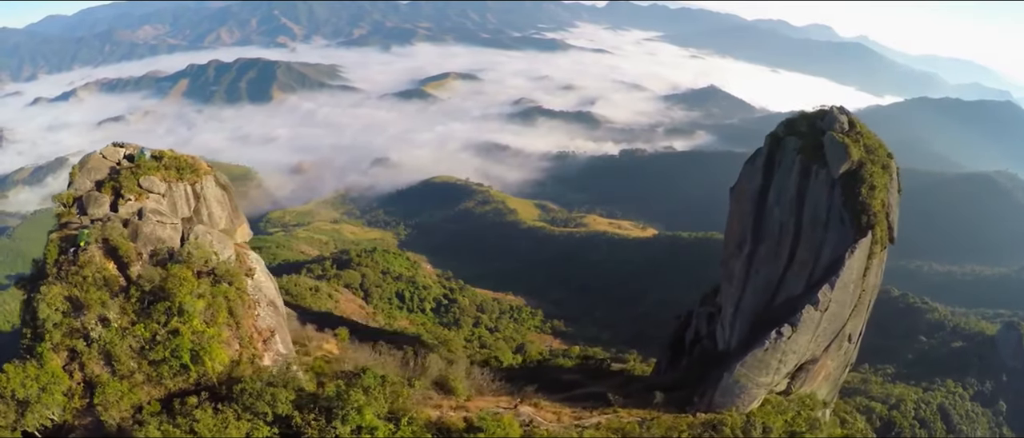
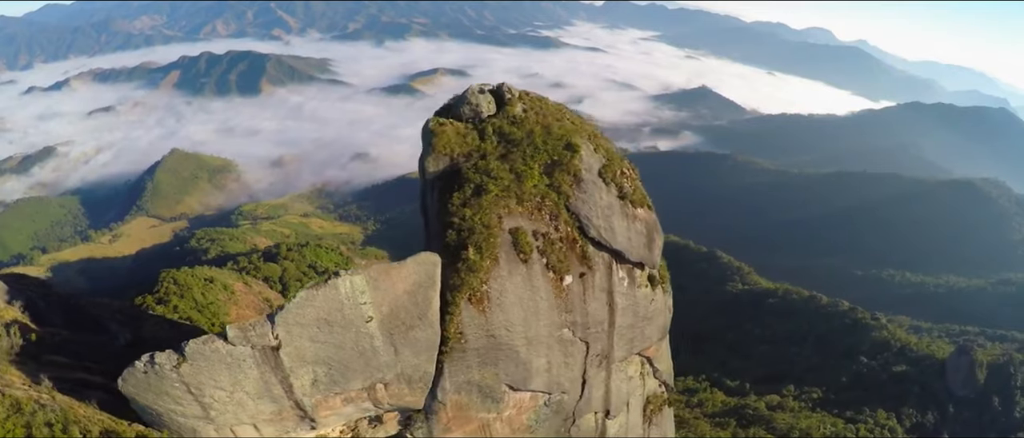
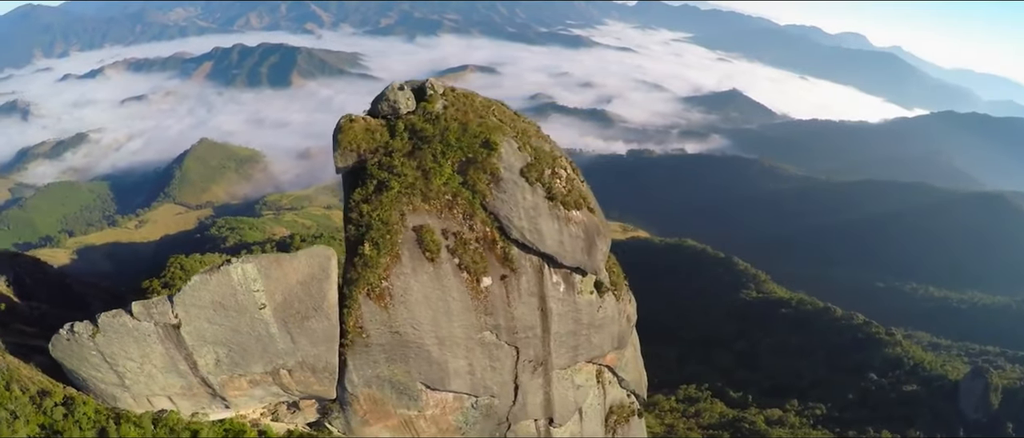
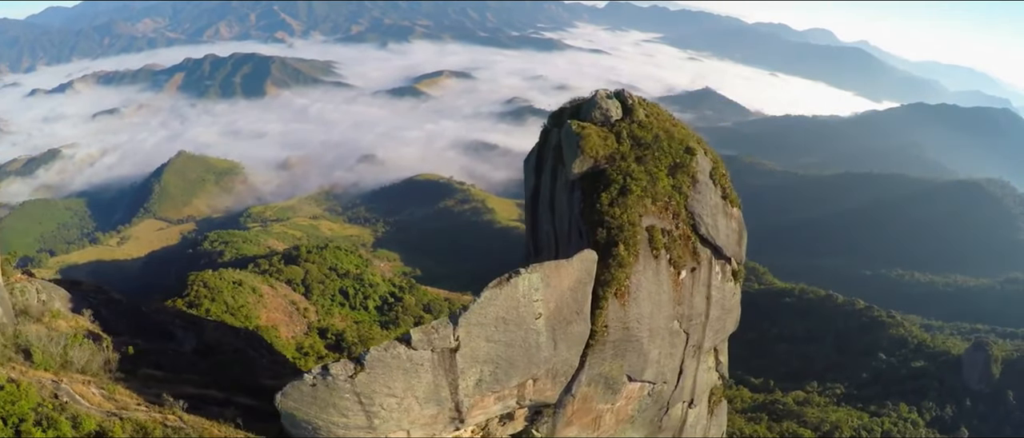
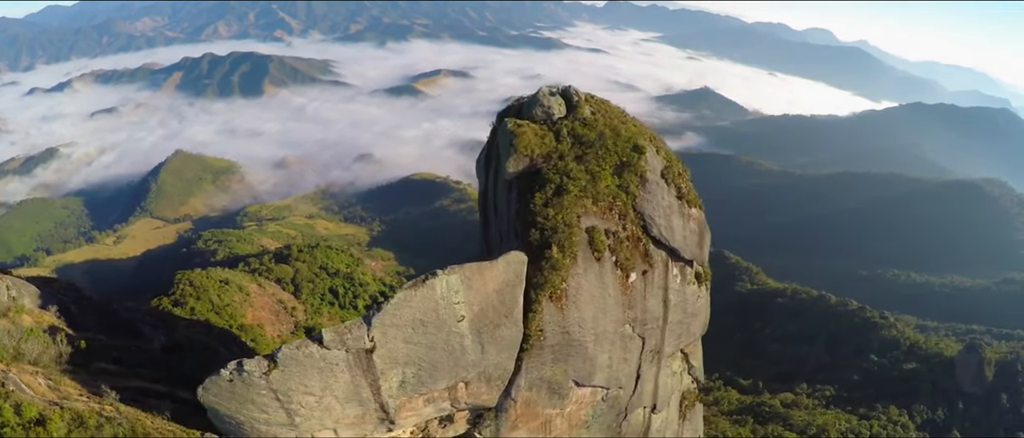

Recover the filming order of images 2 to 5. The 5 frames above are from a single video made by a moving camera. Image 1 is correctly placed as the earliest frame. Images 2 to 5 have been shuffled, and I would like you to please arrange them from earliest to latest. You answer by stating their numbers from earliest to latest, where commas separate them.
4, 5, 2, 3
